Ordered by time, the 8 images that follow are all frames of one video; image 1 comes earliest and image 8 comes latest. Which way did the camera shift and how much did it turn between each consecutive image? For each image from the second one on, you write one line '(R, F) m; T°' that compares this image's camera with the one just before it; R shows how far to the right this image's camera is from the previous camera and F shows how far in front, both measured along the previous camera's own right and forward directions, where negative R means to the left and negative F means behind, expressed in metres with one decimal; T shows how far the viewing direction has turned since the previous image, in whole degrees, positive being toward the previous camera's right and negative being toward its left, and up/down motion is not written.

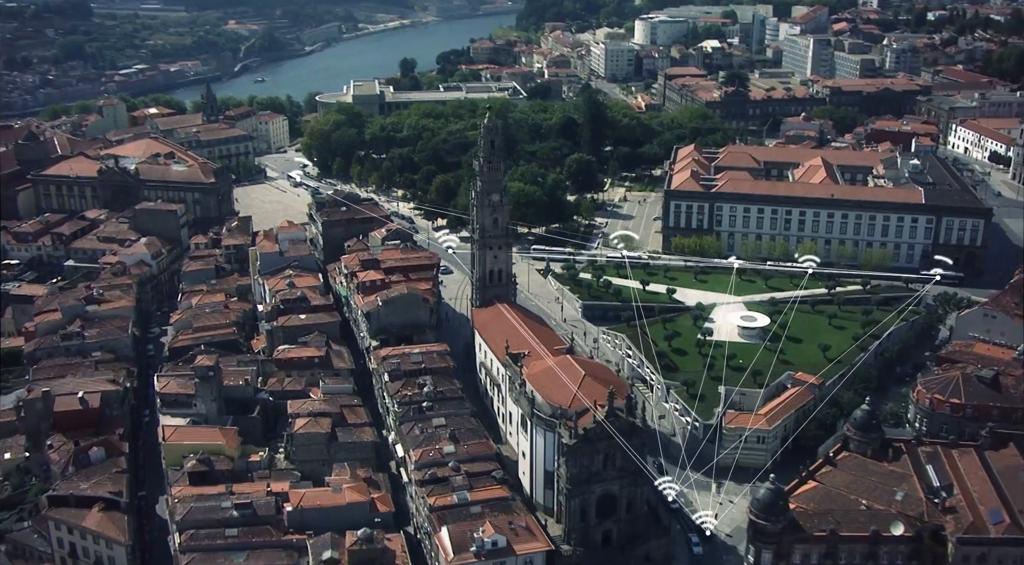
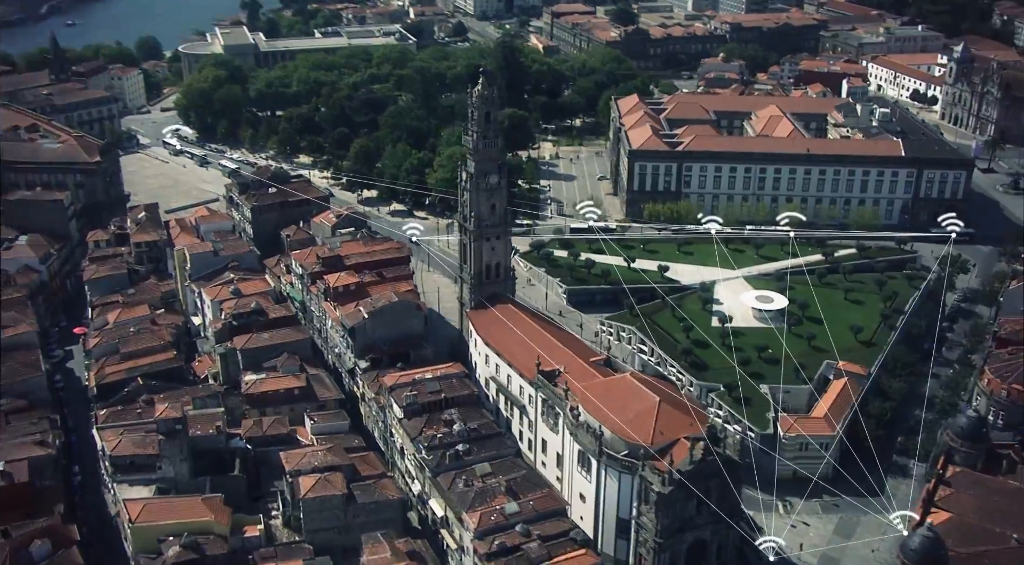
(-10.6, +12.5) m; +9°
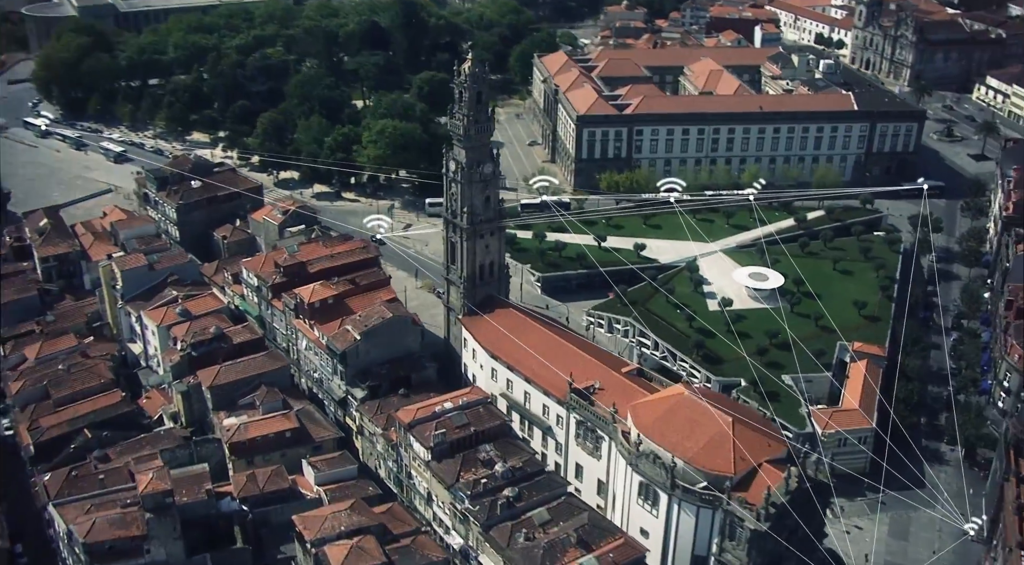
(-8.5, +8.0) m; +9°
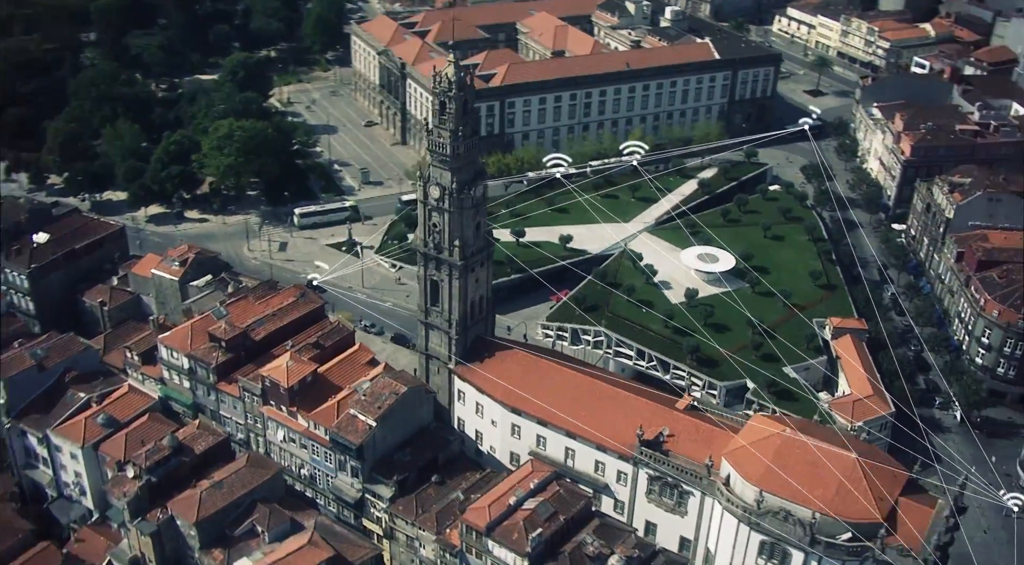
(-13.3, +10.6) m; +16°
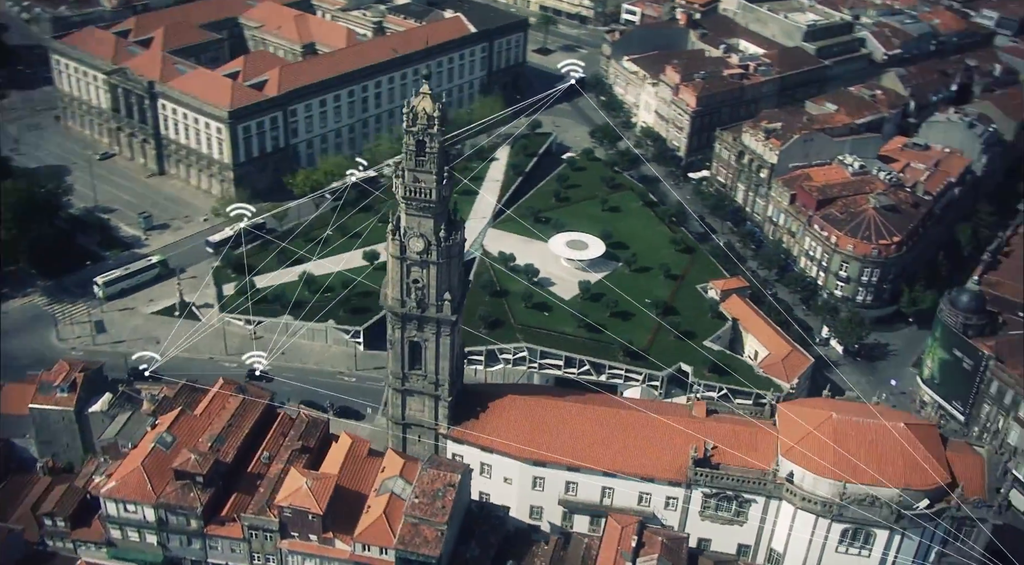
(-14.7, +7.7) m; +22°
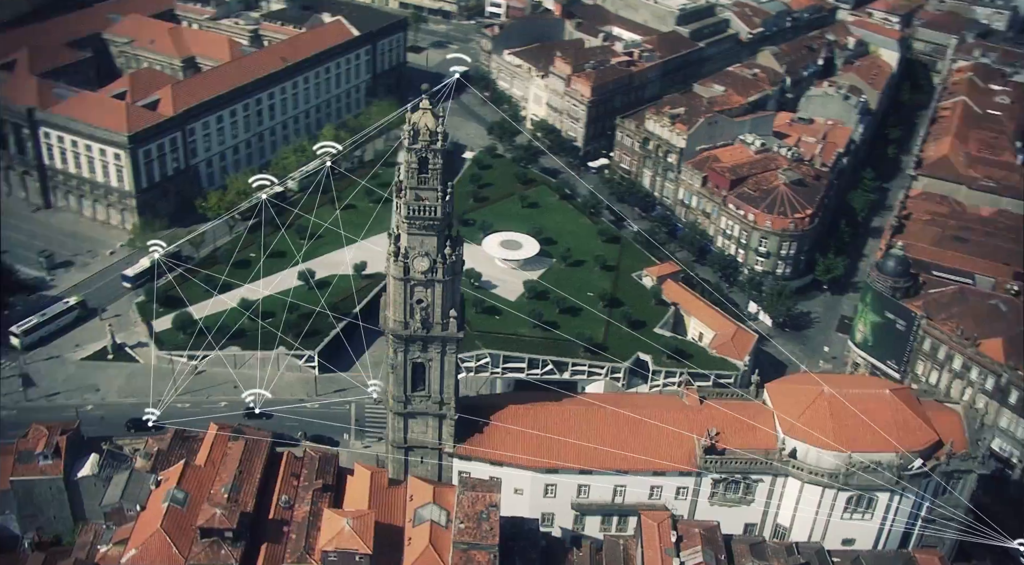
(-6.9, +1.1) m; +10°
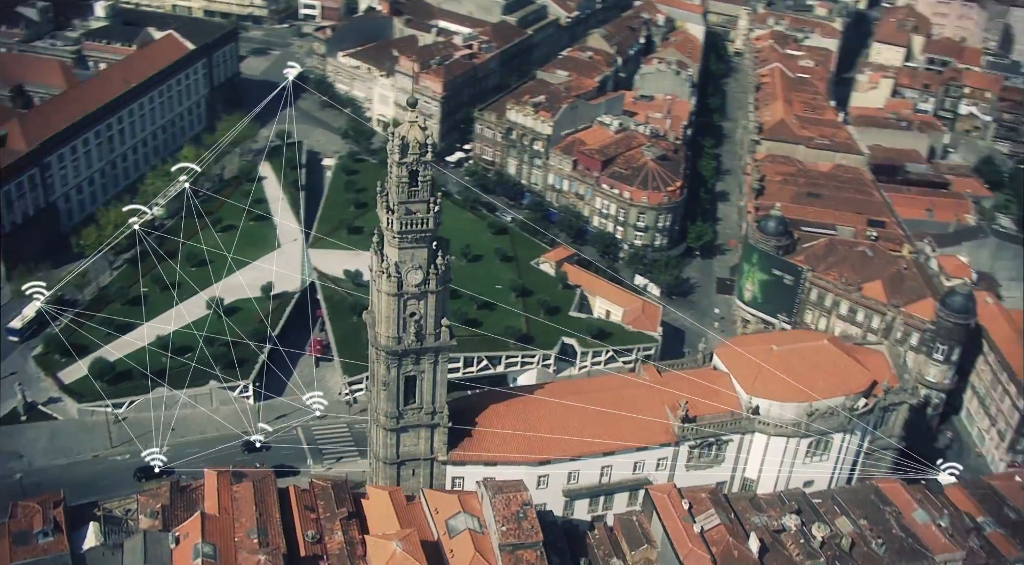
(-8.3, +0.4) m; +13°
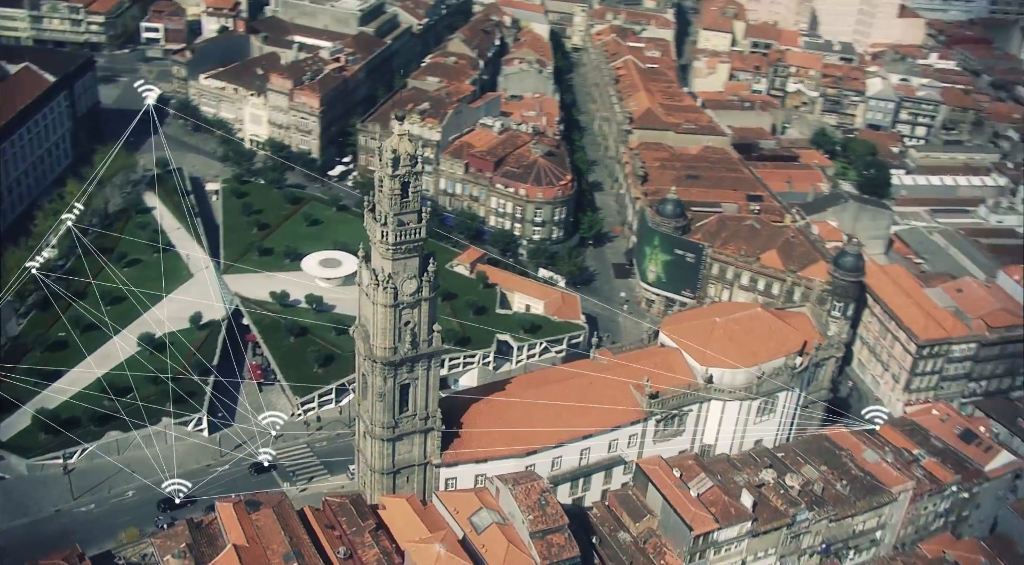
(-6.8, -0.8) m; +11°
